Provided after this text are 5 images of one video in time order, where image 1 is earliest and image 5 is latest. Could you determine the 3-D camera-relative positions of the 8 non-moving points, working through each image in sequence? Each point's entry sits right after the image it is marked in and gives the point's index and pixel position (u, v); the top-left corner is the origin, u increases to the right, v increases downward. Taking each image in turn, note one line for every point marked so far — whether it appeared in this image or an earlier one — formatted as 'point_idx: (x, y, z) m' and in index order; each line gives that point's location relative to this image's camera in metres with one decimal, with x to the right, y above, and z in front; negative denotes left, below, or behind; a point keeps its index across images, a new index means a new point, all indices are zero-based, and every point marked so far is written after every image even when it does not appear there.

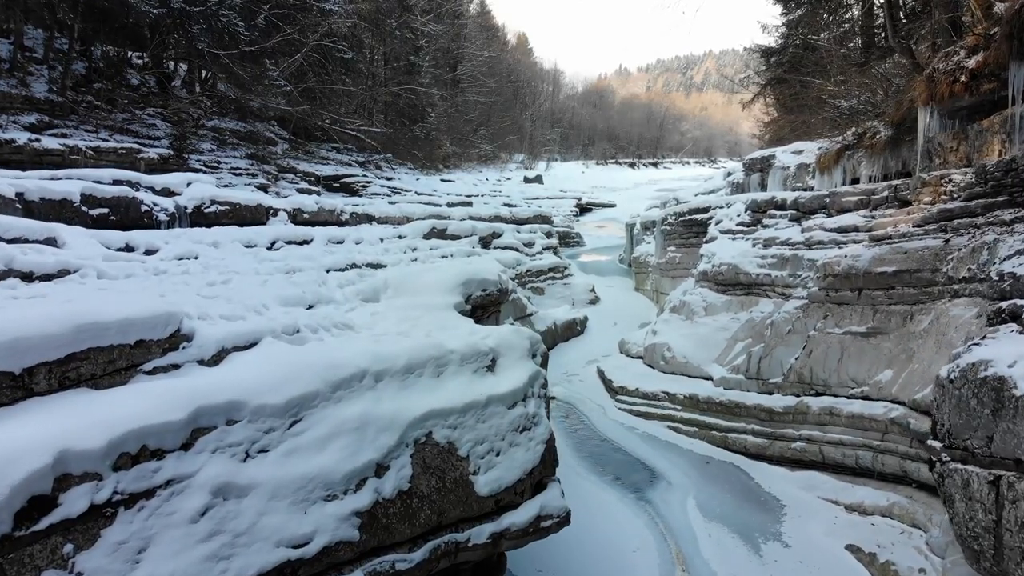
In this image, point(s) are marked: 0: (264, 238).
0: (-2.1, +0.4, +7.6) m
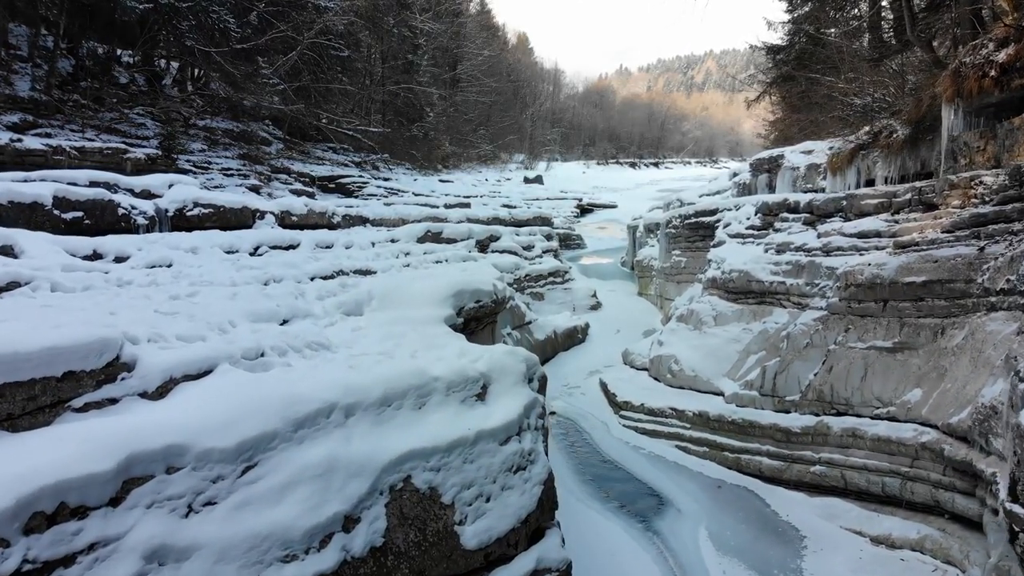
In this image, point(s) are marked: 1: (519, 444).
0: (-2.1, +0.4, +7.2) m
1: (0.0, -0.6, +3.2) m
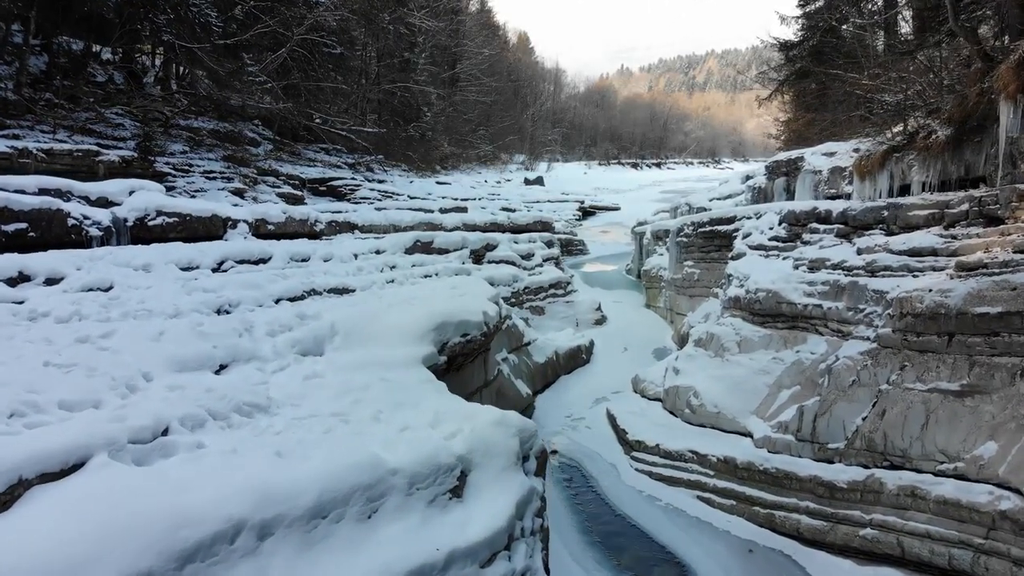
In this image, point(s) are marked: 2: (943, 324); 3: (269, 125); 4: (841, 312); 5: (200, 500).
0: (-2.2, +0.2, +6.4) m
1: (0.0, -0.7, +2.3) m
2: (+2.1, -0.2, +4.5) m
3: (-4.7, +3.2, +17.4) m
4: (+1.9, -0.1, +5.3) m
5: (-0.7, -0.5, +2.1) m
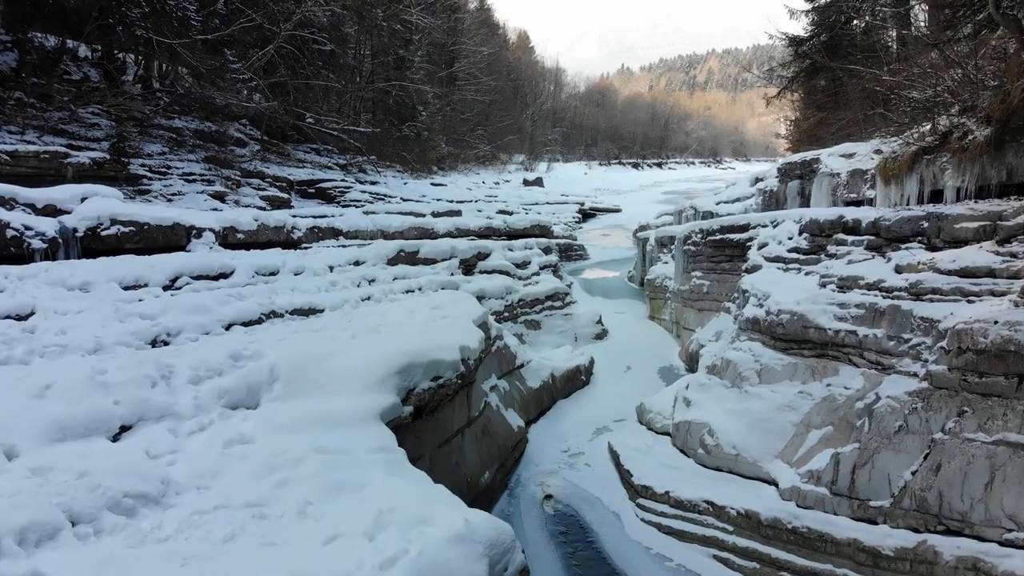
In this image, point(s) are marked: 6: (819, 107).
0: (-2.2, +0.1, +5.6) m
1: (-0.1, -0.8, +1.6) m
2: (+2.1, -0.3, +3.7) m
3: (-4.8, +3.0, +16.7) m
4: (+1.9, -0.3, +4.5) m
5: (-0.8, -0.6, +1.3) m
6: (+4.9, +2.9, +14.5) m
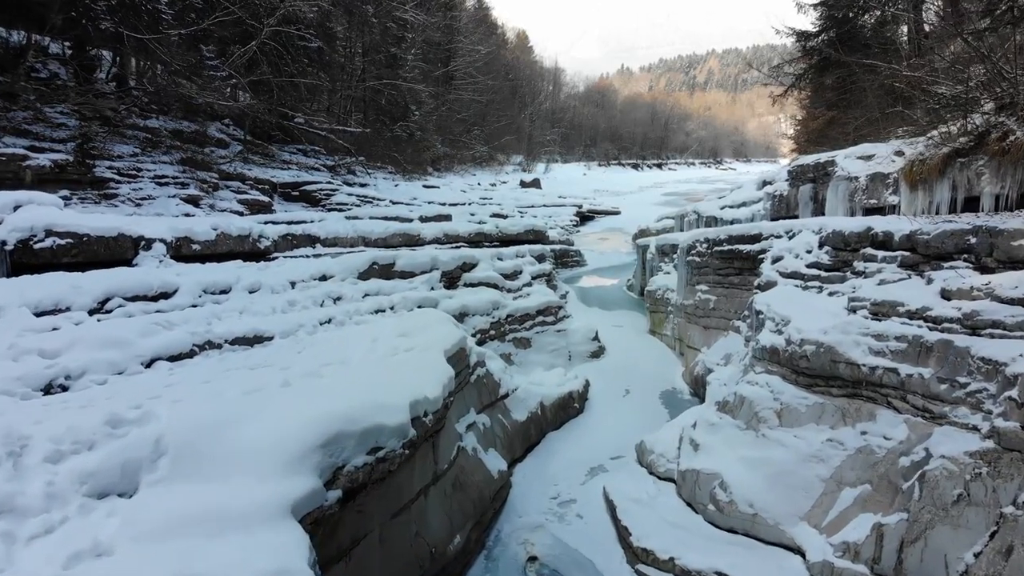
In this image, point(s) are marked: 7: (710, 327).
0: (-2.3, 0.0, +4.9) m
1: (-0.2, -1.0, +0.8) m
2: (+2.0, -0.4, +3.0) m
3: (-4.9, +2.9, +15.9) m
4: (+1.8, -0.4, +3.8) m
5: (-0.9, -0.7, +0.6) m
6: (+4.8, +2.8, +13.7) m
7: (+1.8, -0.4, +8.2) m
